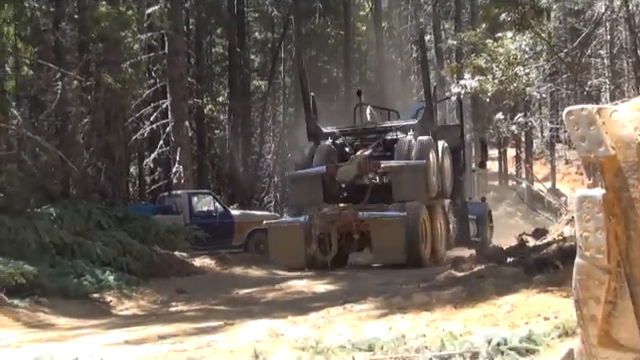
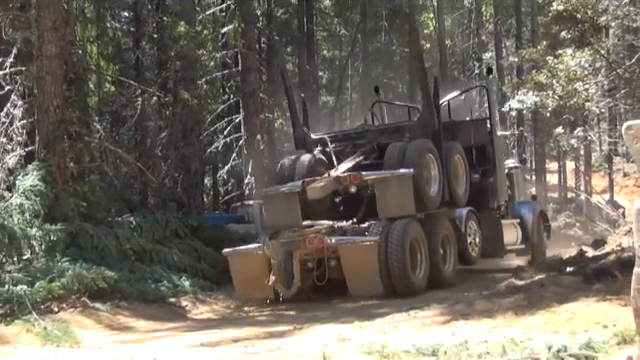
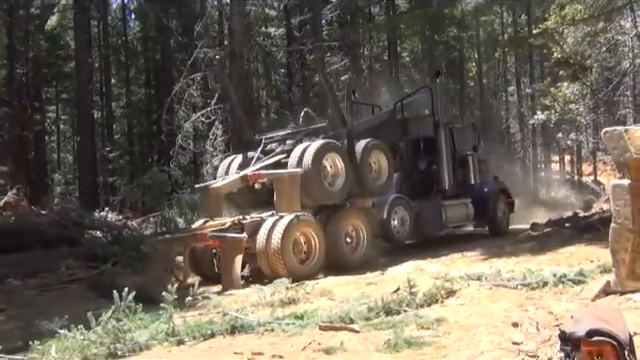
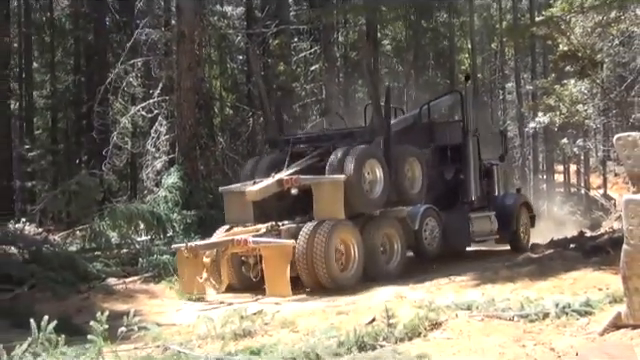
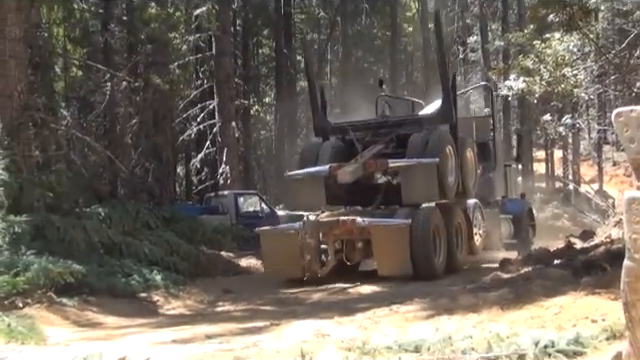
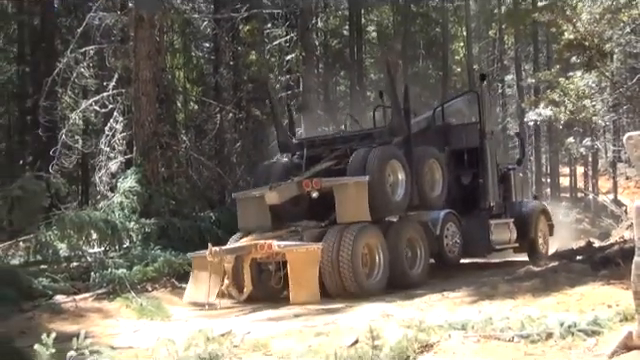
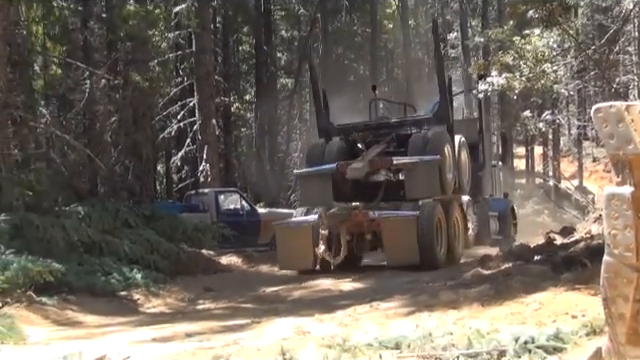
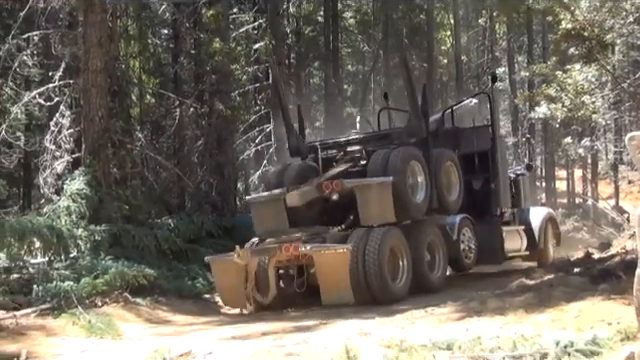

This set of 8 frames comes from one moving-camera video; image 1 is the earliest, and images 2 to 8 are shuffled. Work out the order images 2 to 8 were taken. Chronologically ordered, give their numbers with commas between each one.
7, 5, 2, 8, 6, 4, 3
